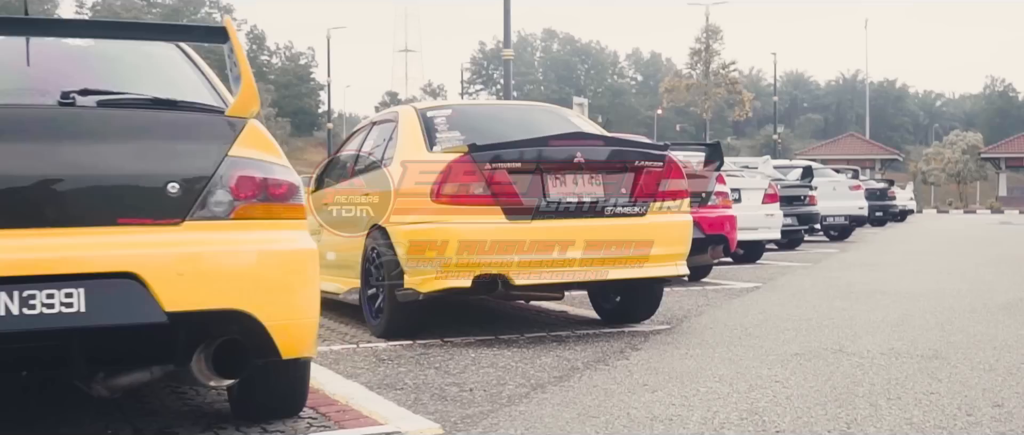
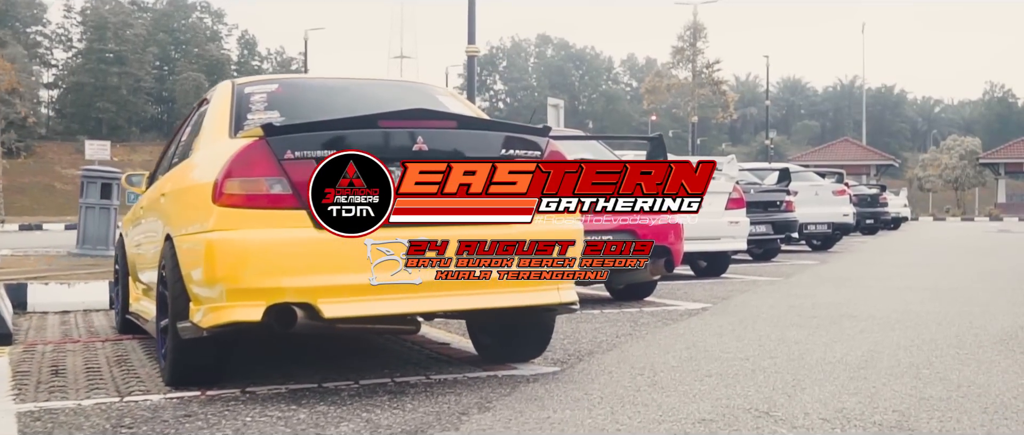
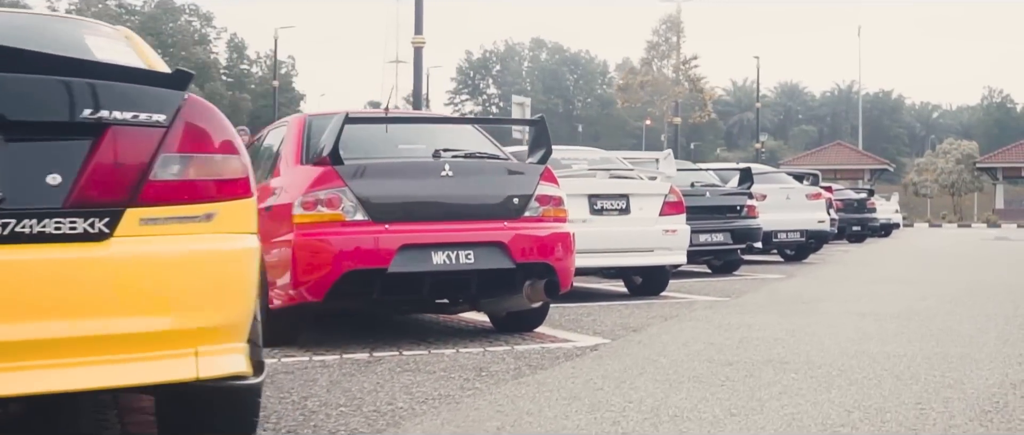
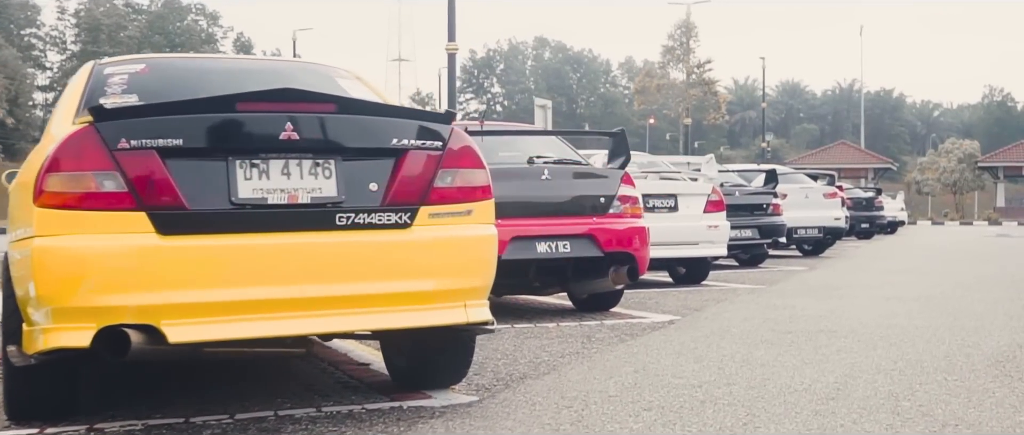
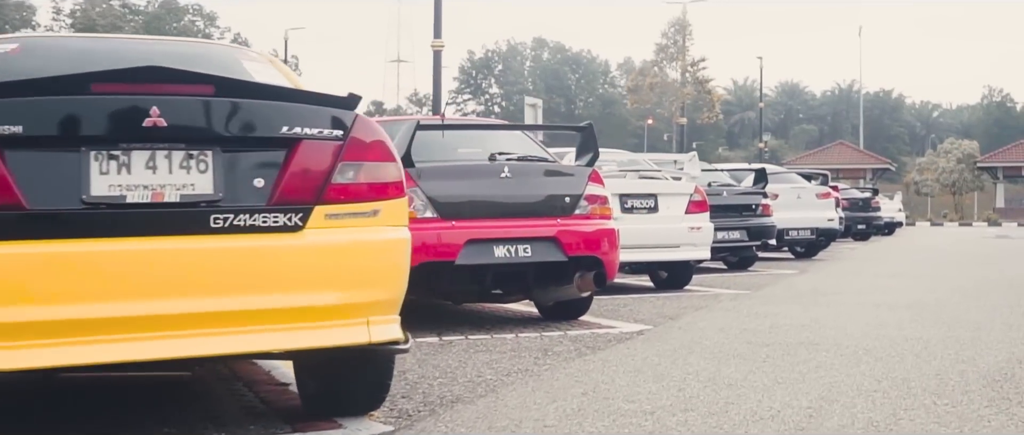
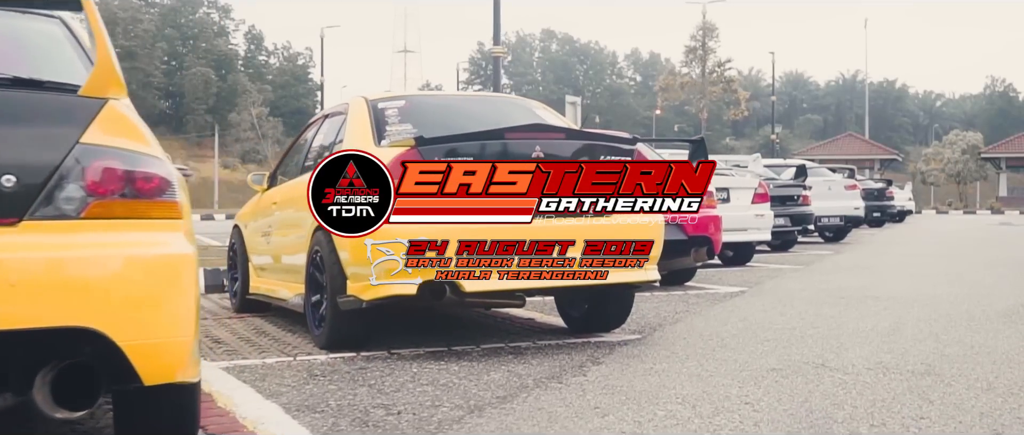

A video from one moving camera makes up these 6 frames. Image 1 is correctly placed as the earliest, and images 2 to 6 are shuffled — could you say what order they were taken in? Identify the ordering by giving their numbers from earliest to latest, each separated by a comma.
6, 2, 4, 5, 3
